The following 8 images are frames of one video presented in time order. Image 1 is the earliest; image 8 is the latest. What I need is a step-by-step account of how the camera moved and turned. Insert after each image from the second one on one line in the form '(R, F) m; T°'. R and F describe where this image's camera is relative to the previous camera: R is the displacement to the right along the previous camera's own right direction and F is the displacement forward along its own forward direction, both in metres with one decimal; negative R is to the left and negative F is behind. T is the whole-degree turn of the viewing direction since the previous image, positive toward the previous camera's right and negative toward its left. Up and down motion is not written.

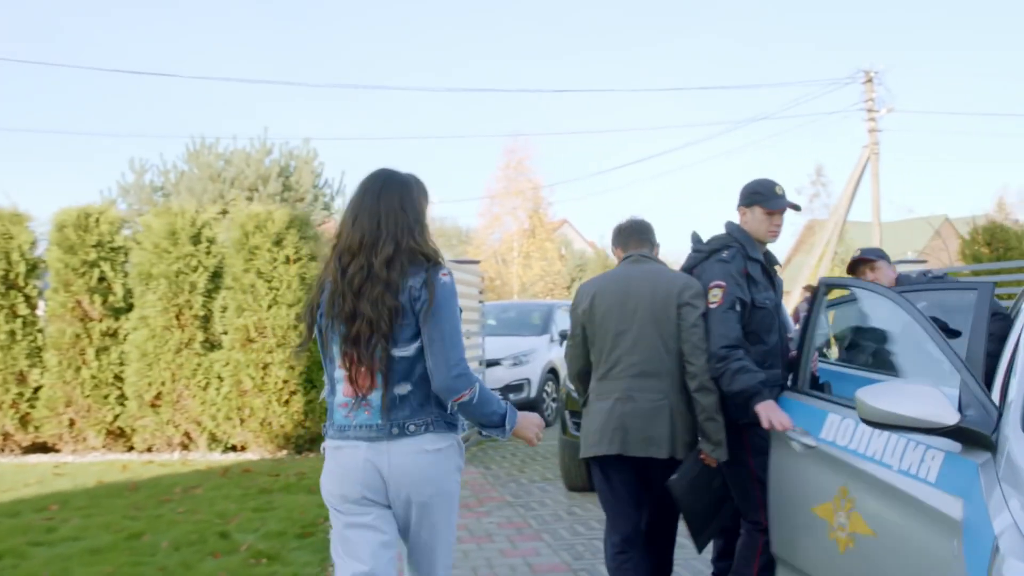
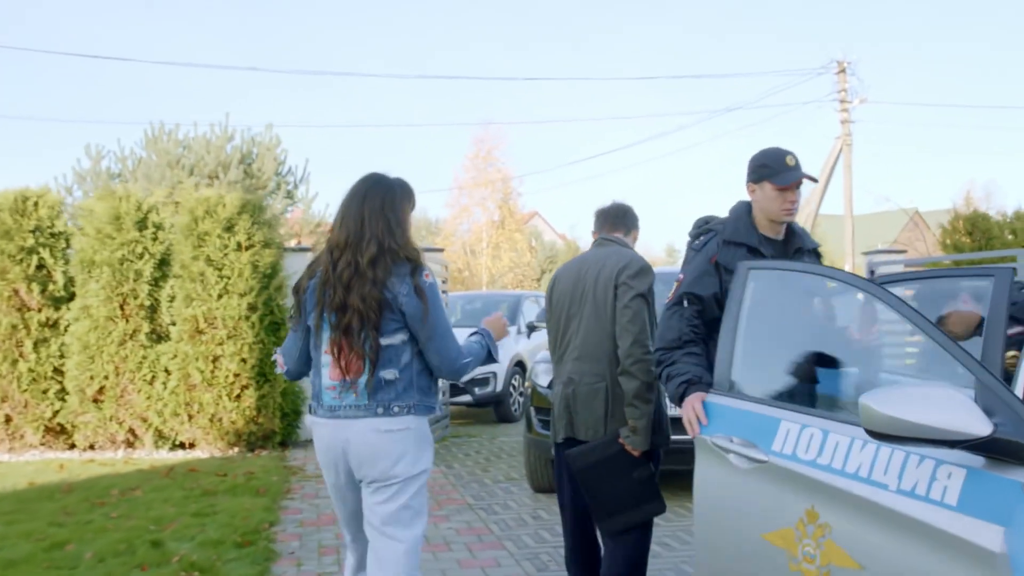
(+0.1, +0.5) m; +2°
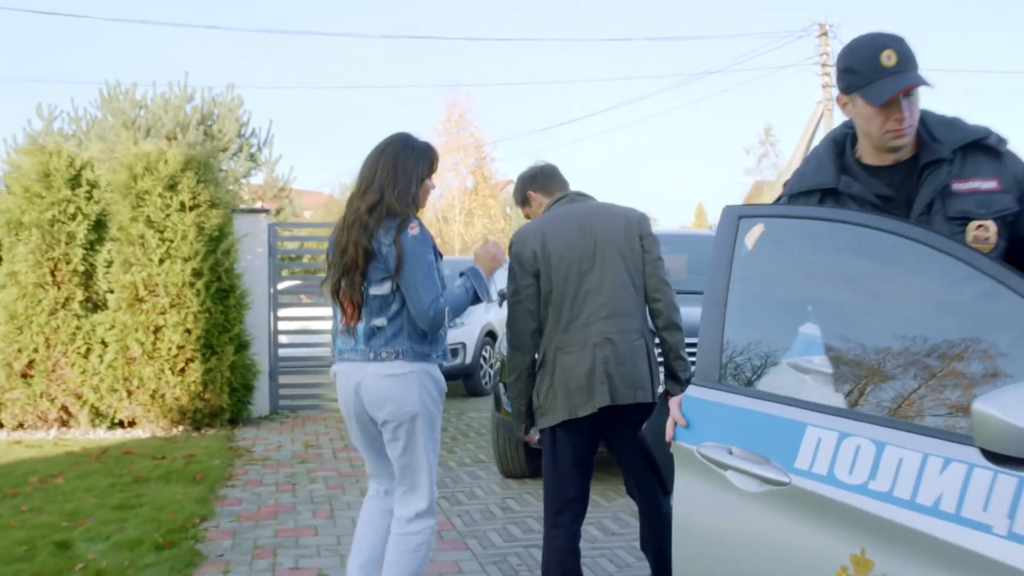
(+0.1, +0.8) m; +1°
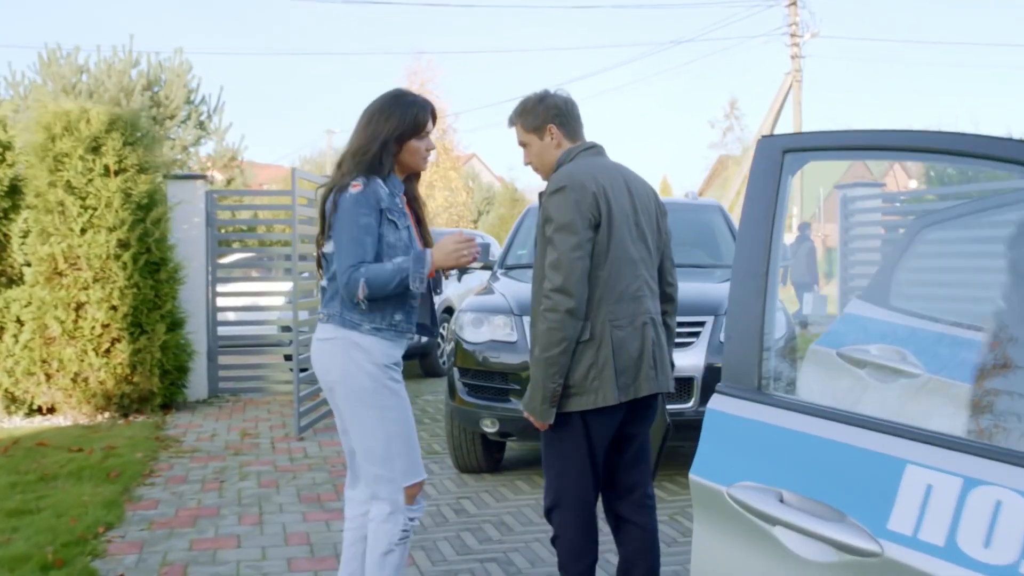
(0.0, +0.7) m; +2°
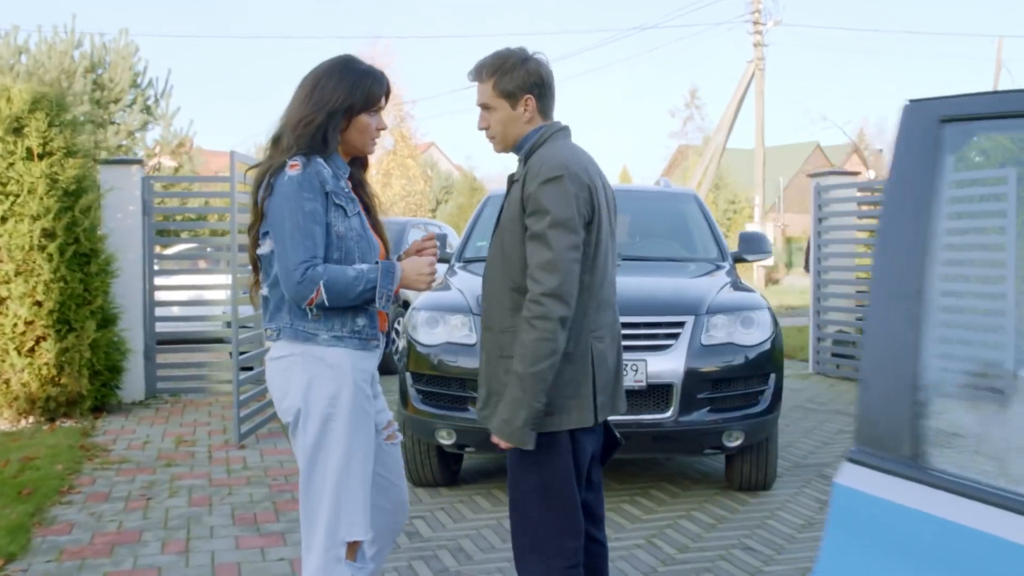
(0.0, +0.5) m; +2°
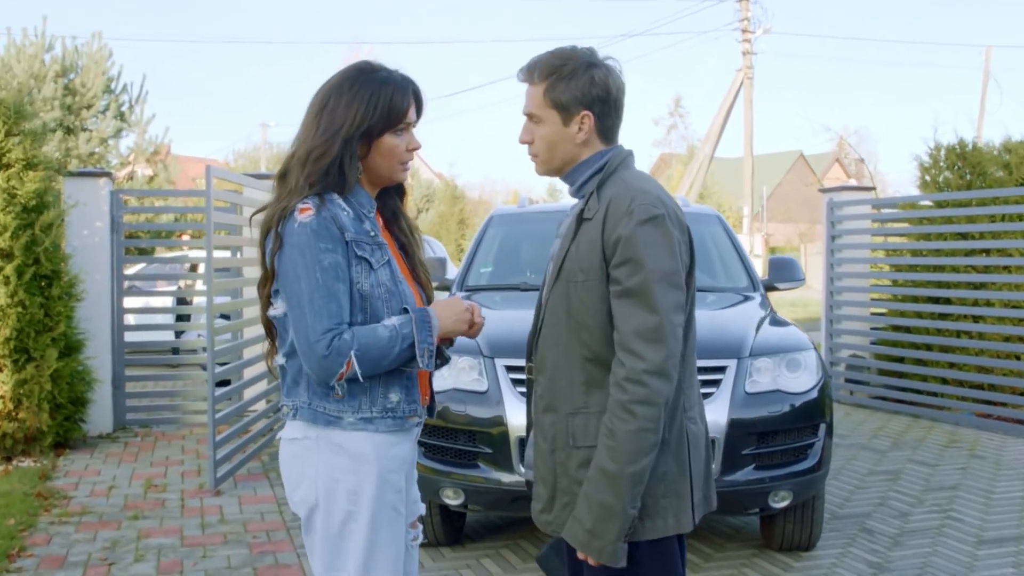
(-0.2, +0.6) m; +1°
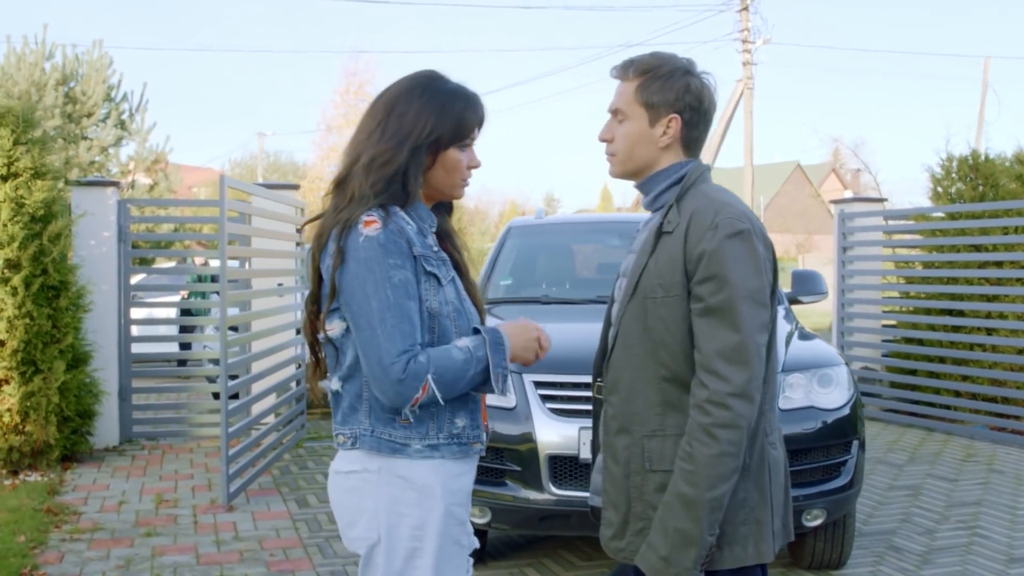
(-0.1, +0.1) m; 0°
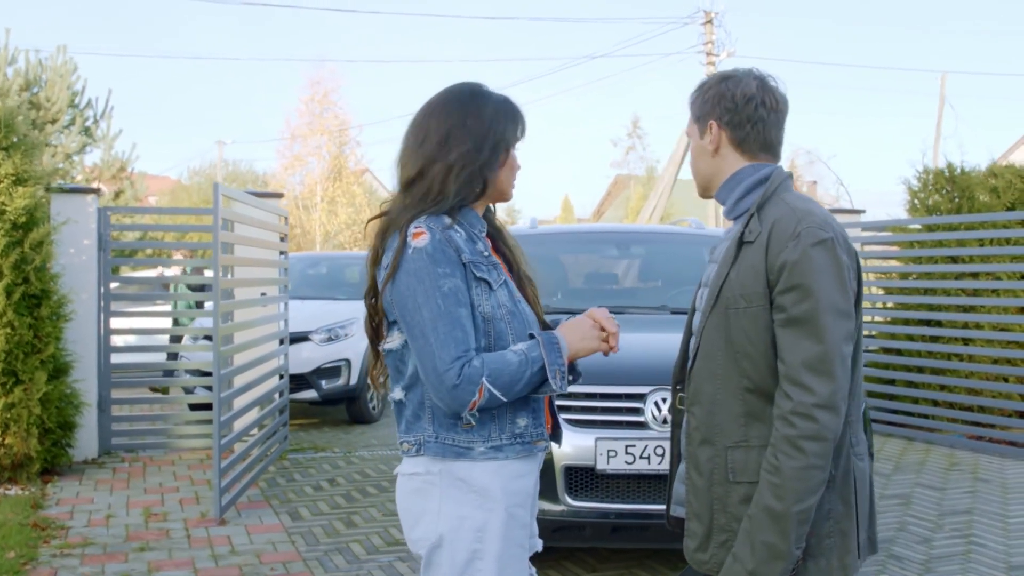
(-0.2, 0.0) m; +2°
